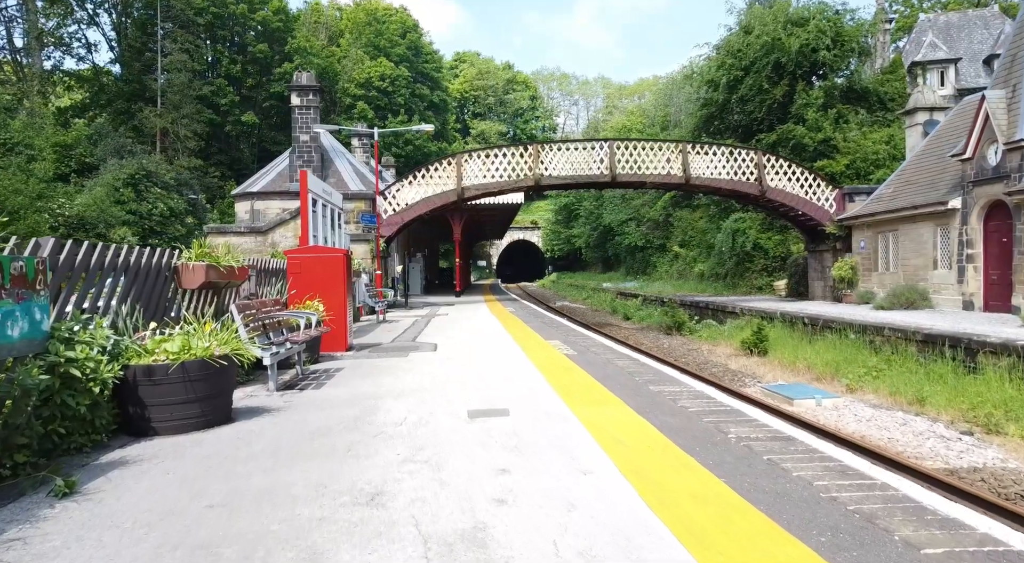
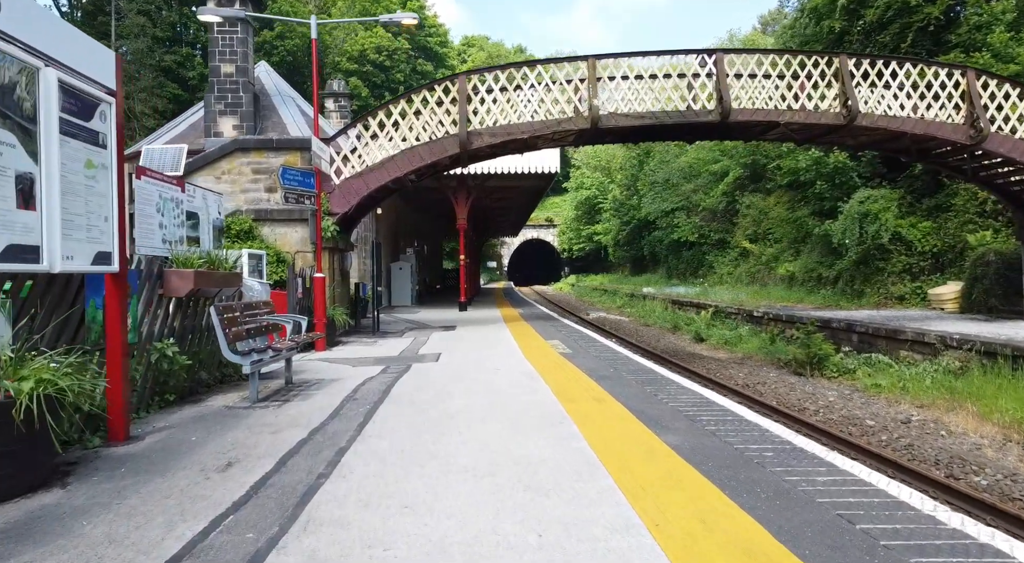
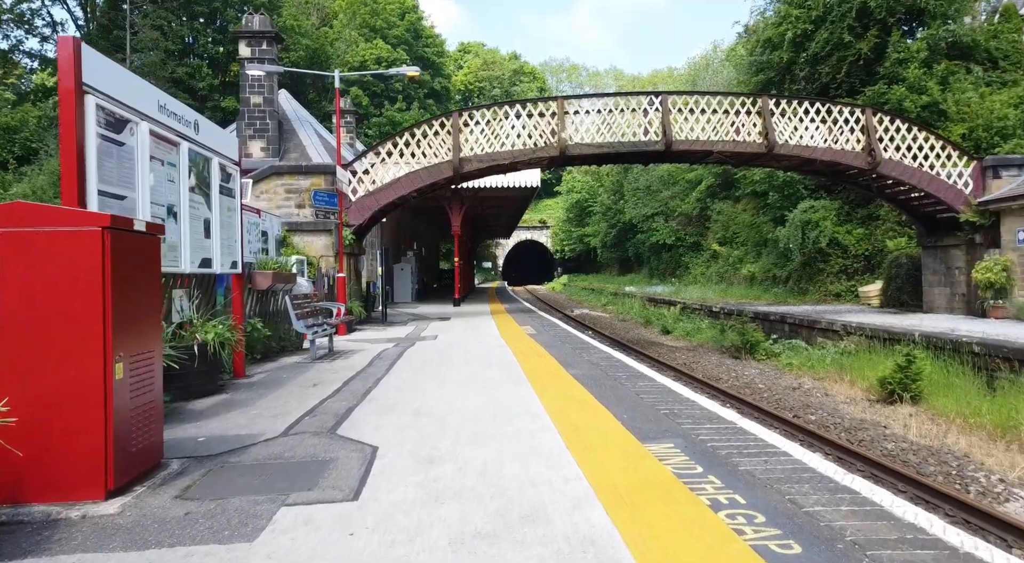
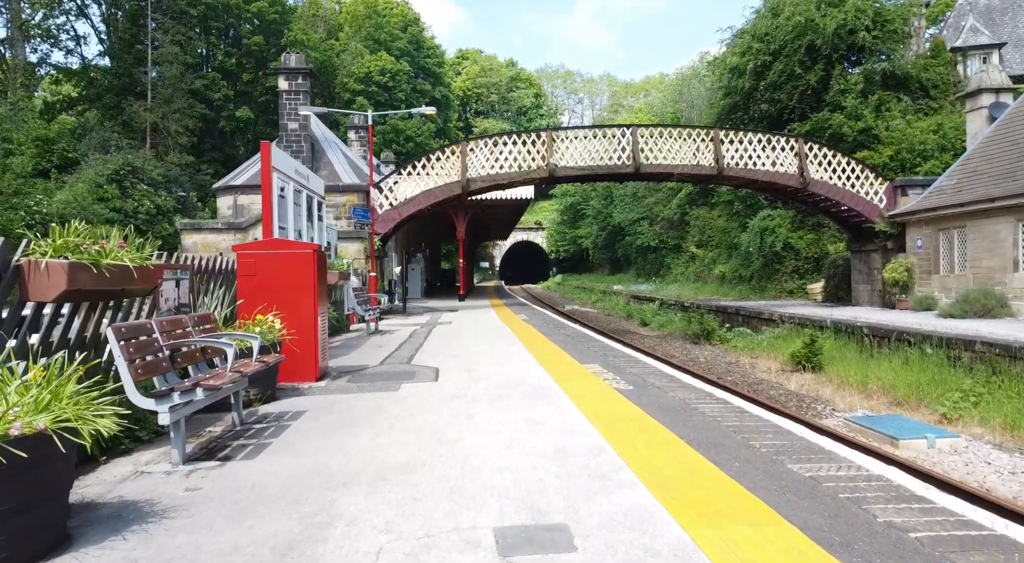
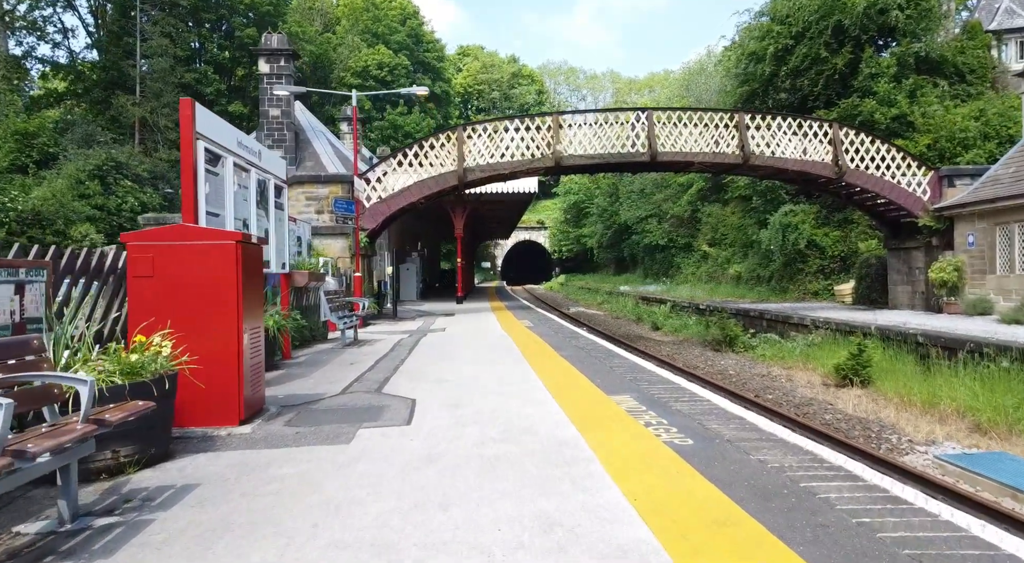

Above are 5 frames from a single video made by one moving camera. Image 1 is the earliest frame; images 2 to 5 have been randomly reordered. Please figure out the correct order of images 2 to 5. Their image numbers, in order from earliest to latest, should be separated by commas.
4, 5, 3, 2
